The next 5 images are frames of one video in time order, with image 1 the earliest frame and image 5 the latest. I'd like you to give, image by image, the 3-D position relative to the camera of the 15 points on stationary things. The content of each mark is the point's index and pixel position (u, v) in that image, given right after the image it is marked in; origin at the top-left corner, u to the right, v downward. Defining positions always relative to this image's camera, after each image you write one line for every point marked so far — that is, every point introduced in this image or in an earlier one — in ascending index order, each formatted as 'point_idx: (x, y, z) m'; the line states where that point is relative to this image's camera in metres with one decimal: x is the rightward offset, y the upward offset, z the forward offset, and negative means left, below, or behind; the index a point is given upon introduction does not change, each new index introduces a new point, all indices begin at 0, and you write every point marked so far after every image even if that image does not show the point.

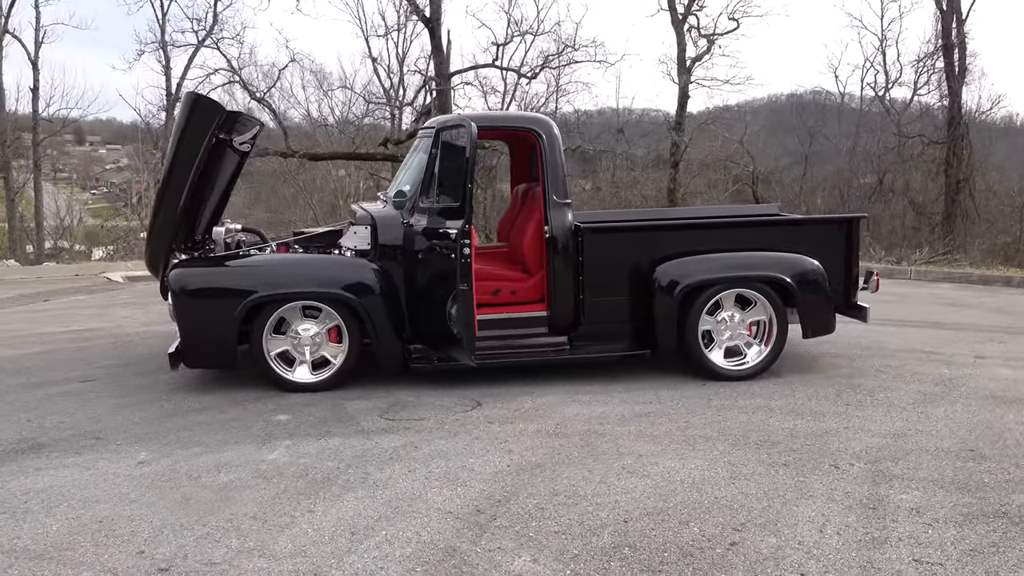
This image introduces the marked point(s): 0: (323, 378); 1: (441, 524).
0: (-1.1, -0.5, +5.0) m
1: (-0.3, -0.8, +3.1) m
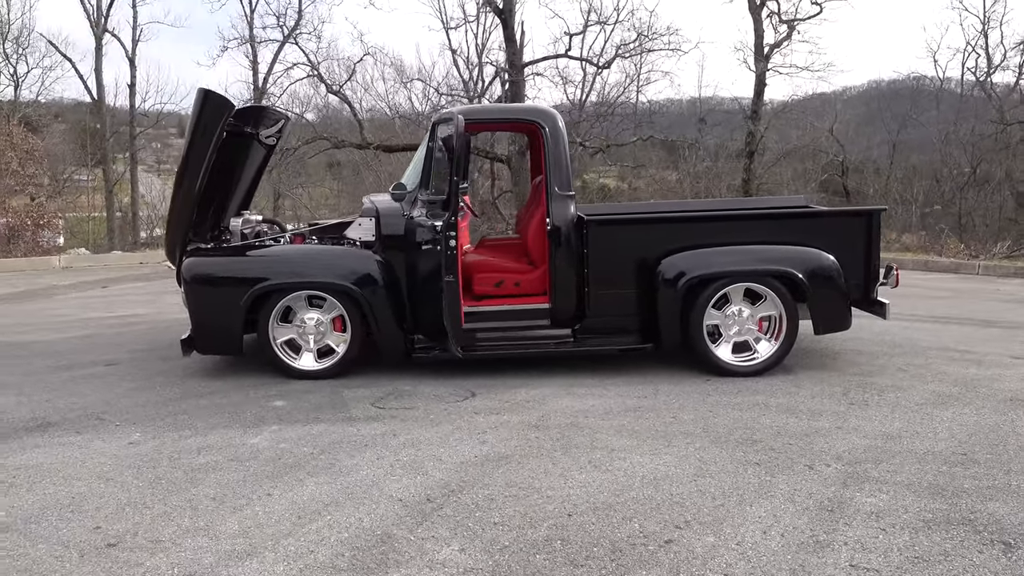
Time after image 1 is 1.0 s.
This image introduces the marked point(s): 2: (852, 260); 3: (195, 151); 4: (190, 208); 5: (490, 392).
0: (-1.1, -0.5, +5.1) m
1: (-0.5, -0.8, +3.2) m
2: (+2.1, +0.2, +5.4) m
3: (-1.9, +0.8, +5.2) m
4: (-2.0, +0.5, +5.3) m
5: (-0.1, -0.6, +4.8) m
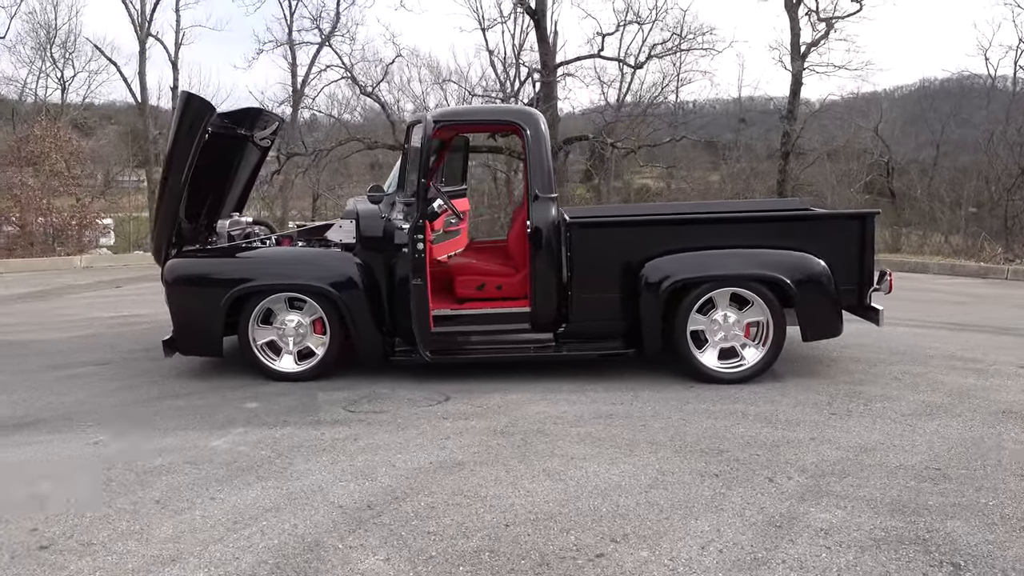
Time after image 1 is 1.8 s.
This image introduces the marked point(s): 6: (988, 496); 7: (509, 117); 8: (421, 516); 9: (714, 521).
0: (-1.2, -0.5, +5.1) m
1: (-0.7, -0.8, +3.1) m
2: (+2.0, +0.1, +5.2) m
3: (-2.0, +0.8, +5.2) m
4: (-2.1, +0.5, +5.4) m
5: (-0.3, -0.6, +4.8) m
6: (+1.8, -0.8, +3.4) m
7: (0.0, +1.0, +5.2) m
8: (-0.3, -0.8, +3.1) m
9: (+0.7, -0.8, +3.1) m
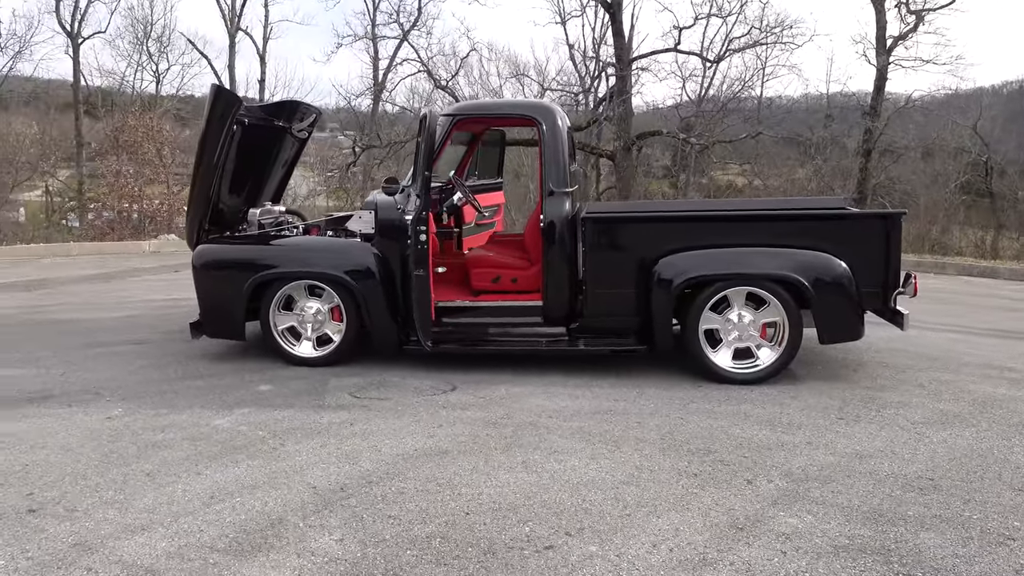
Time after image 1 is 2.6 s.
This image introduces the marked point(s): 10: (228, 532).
0: (-1.2, -0.4, +5.3) m
1: (-0.8, -0.8, +3.2) m
2: (+2.1, +0.1, +5.1) m
3: (-1.9, +0.9, +5.4) m
4: (-2.0, +0.6, +5.6) m
5: (-0.2, -0.6, +4.8) m
6: (+1.7, -0.8, +3.2) m
7: (+0.1, +1.1, +5.2) m
8: (-0.5, -0.8, +3.2) m
9: (+0.6, -0.8, +3.1) m
10: (-1.0, -0.8, +2.9) m
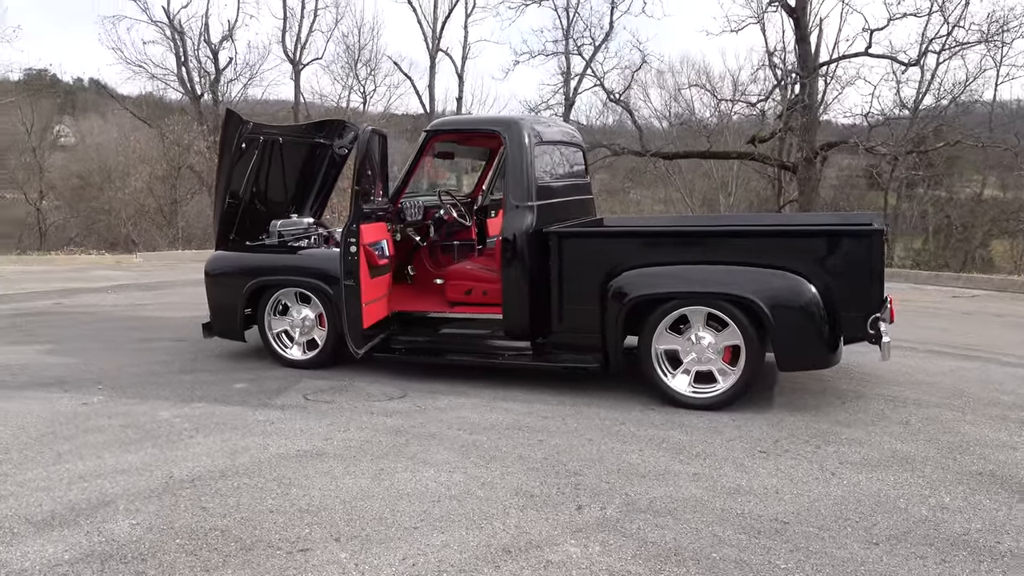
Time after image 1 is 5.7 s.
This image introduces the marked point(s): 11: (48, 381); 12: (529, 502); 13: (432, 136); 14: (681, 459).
0: (-1.3, -0.4, +5.6) m
1: (-1.5, -0.8, +3.5) m
2: (+1.8, 0.0, +4.6) m
3: (-1.9, +0.9, +6.0) m
4: (-2.0, +0.6, +6.1) m
5: (-0.5, -0.6, +4.9) m
6: (+0.9, -0.9, +2.9) m
7: (-0.1, +1.0, +5.2) m
8: (-1.2, -0.8, +3.4) m
9: (-0.2, -0.9, +3.0) m
10: (-1.7, -0.8, +3.3) m
11: (-2.8, -0.6, +5.3) m
12: (+0.1, -0.8, +3.4) m
13: (-0.5, +0.9, +5.4) m
14: (+0.8, -0.8, +3.9) m
